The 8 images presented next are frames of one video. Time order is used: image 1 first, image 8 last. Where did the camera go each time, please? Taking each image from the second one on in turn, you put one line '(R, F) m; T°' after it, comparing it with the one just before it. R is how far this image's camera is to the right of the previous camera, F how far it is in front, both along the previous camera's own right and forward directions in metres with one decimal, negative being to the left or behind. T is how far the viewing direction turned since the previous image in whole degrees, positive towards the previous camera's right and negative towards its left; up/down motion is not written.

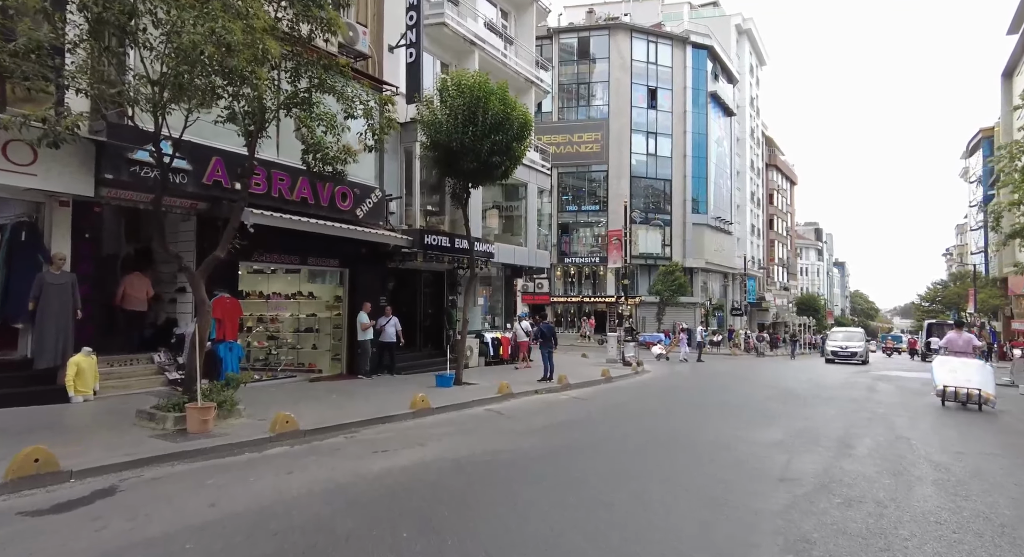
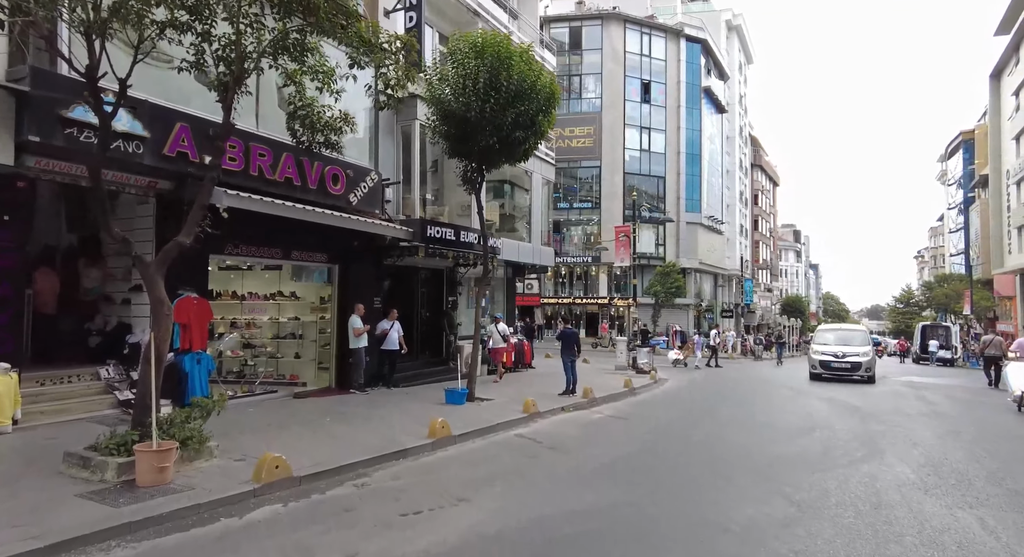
(-0.9, +2.1) m; +2°
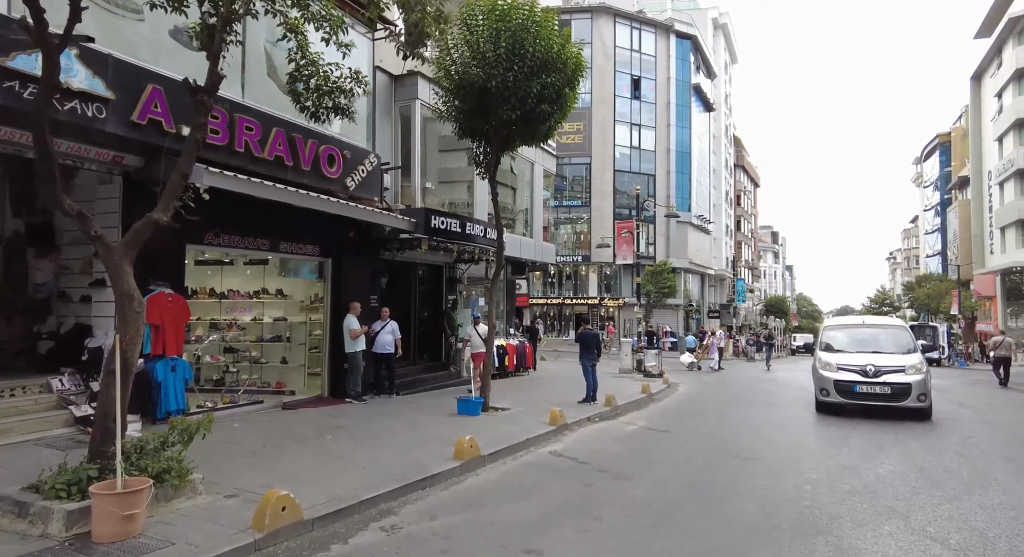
(-0.7, +1.4) m; +2°
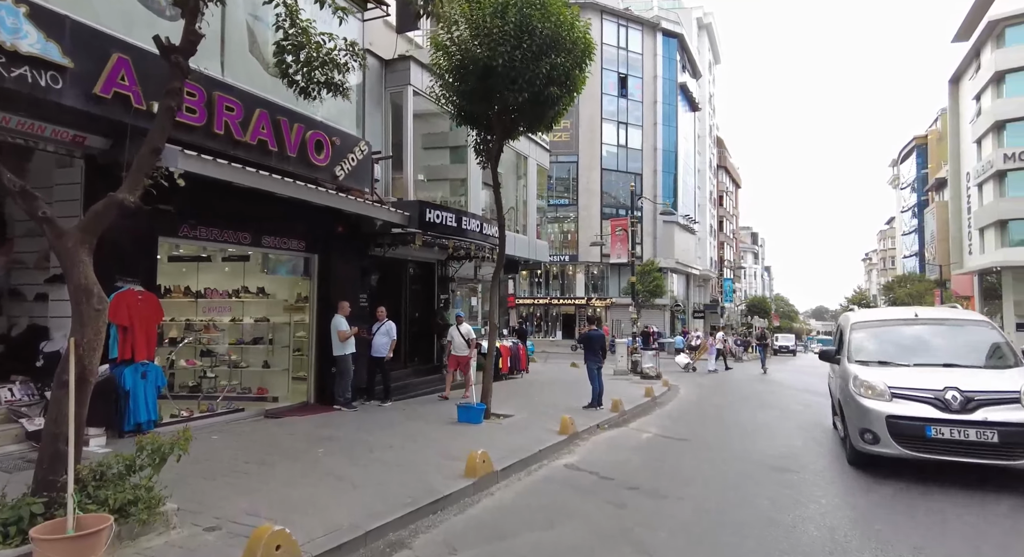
(-0.4, +0.8) m; +2°
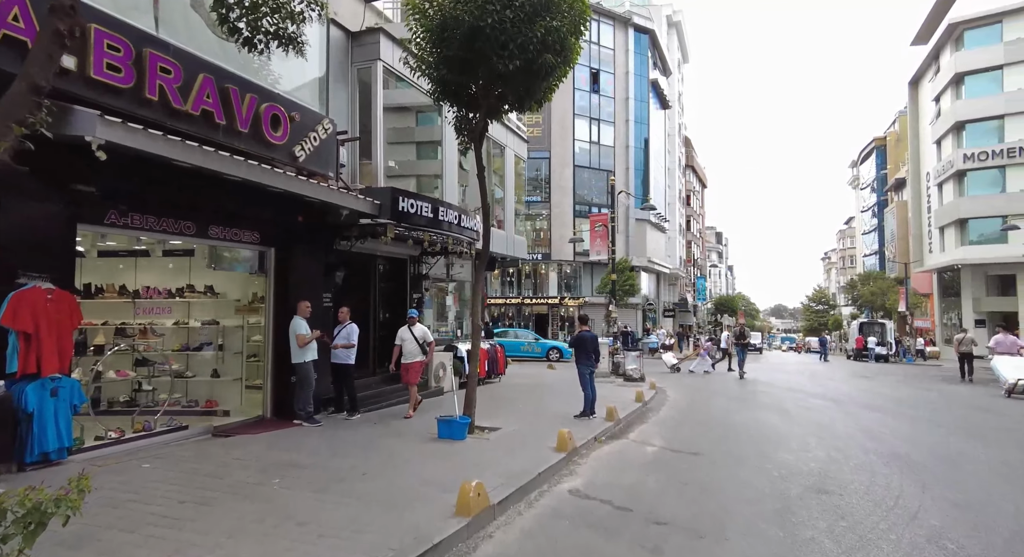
(-0.3, +1.2) m; +3°
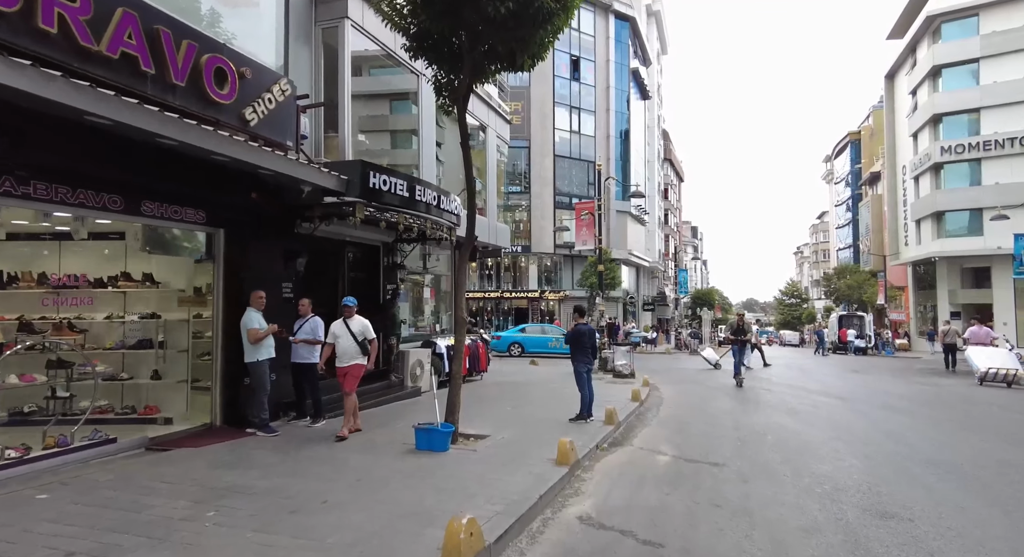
(-0.2, +1.3) m; +2°
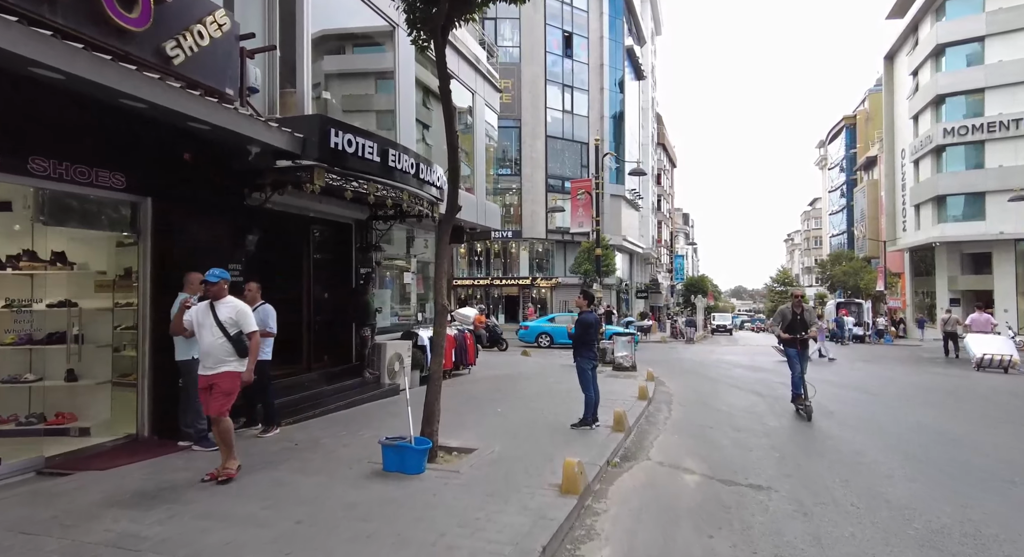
(0.0, +1.5) m; +1°
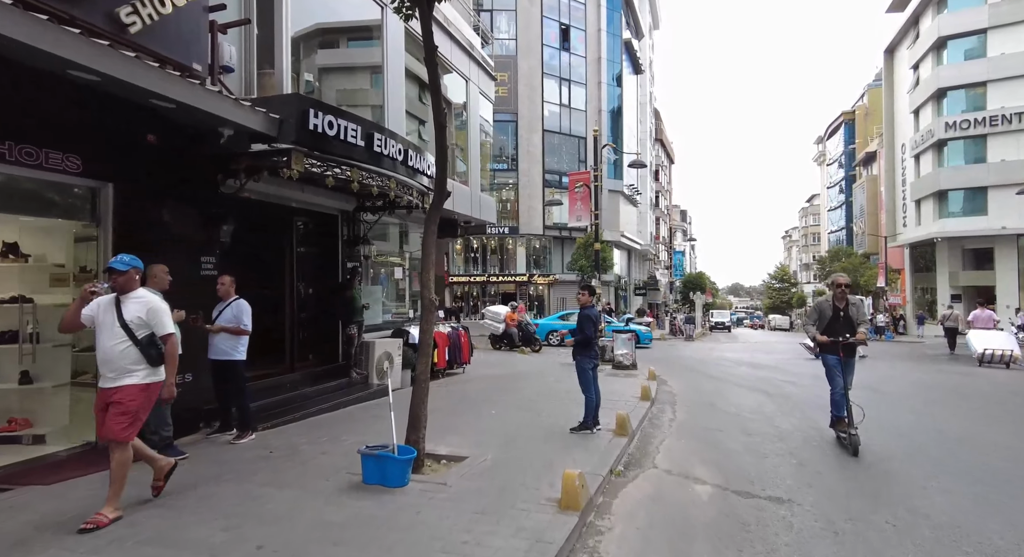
(0.0, +0.6) m; 0°
